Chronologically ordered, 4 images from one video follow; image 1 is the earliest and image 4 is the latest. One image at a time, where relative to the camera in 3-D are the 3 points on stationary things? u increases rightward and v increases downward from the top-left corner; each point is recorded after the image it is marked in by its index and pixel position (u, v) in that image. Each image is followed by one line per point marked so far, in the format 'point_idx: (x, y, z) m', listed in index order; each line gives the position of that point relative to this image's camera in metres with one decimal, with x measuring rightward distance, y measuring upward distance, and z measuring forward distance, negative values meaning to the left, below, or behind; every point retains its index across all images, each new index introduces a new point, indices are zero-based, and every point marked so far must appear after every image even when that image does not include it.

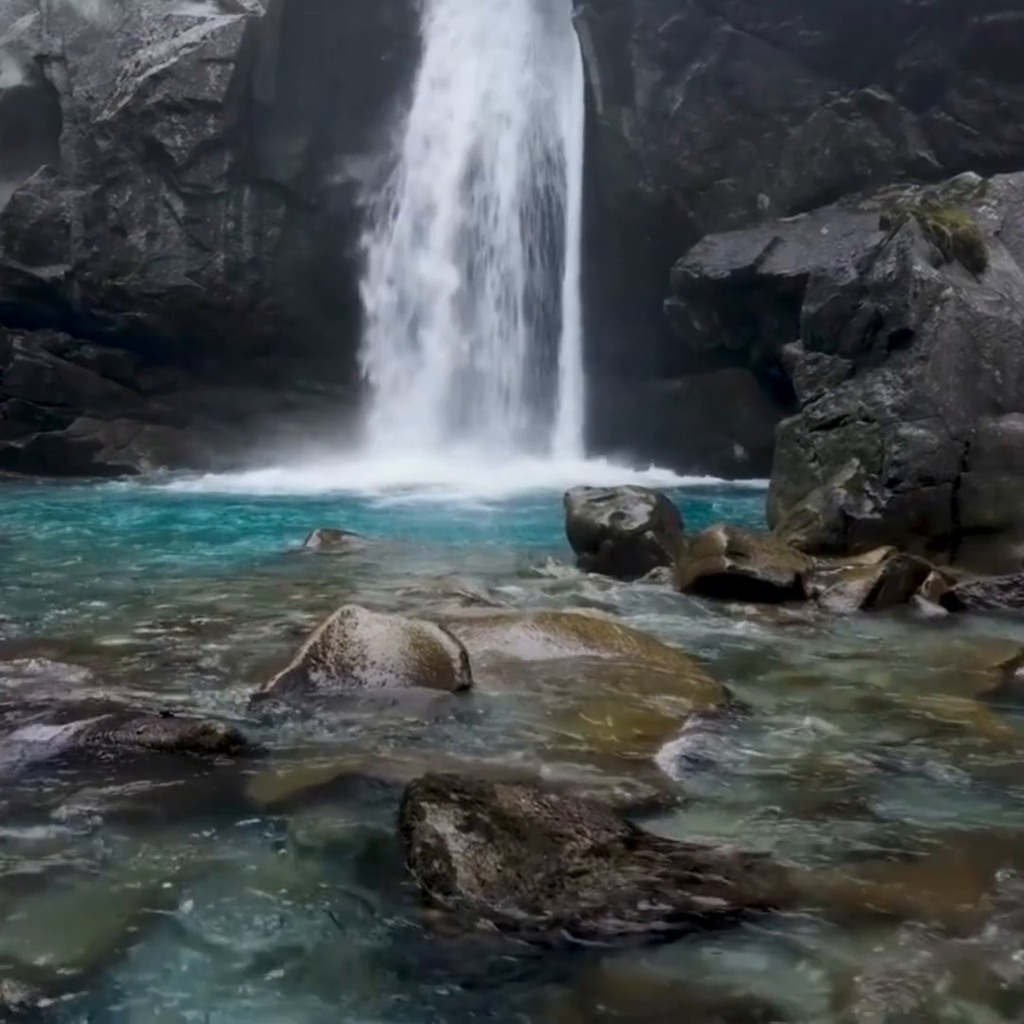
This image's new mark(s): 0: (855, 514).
0: (+3.7, 0.0, +13.0) m
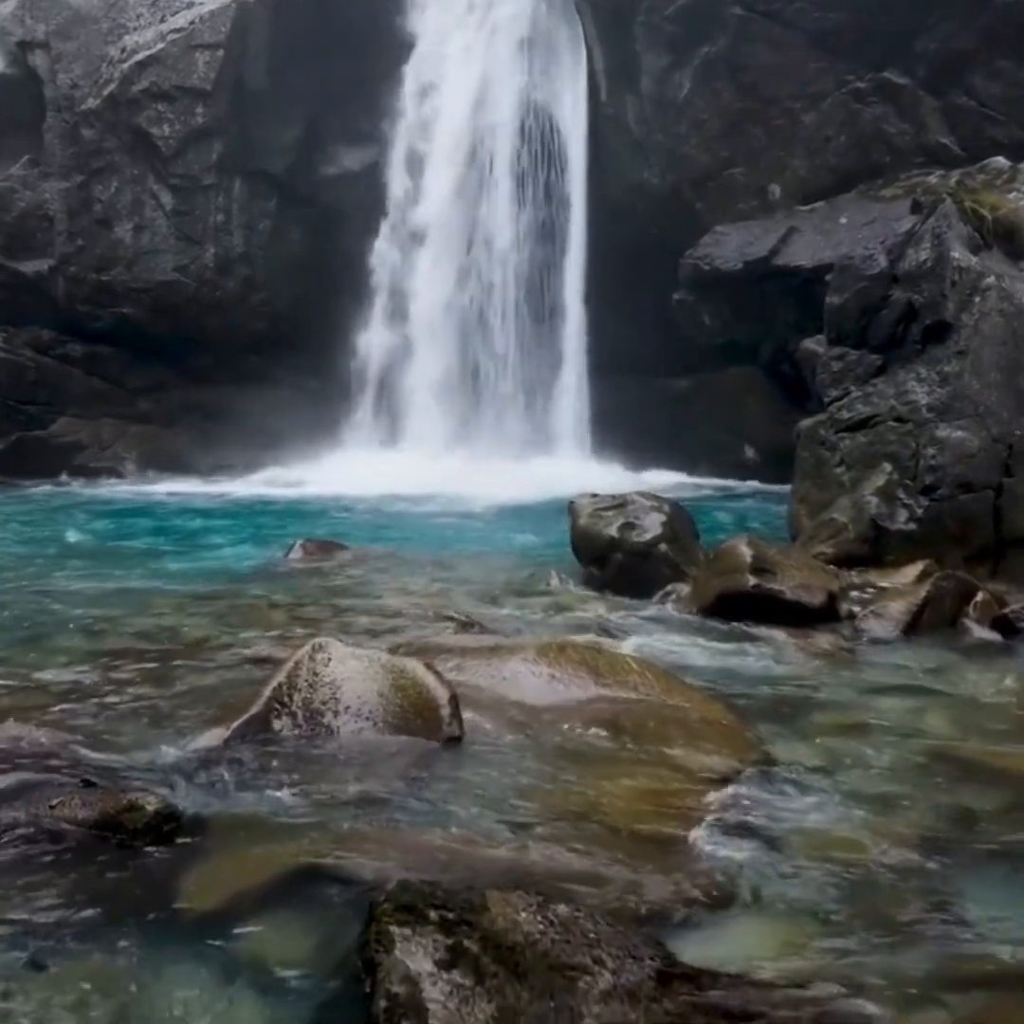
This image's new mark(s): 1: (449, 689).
0: (+3.7, -0.1, +11.9) m
1: (-0.3, -1.0, +6.7) m
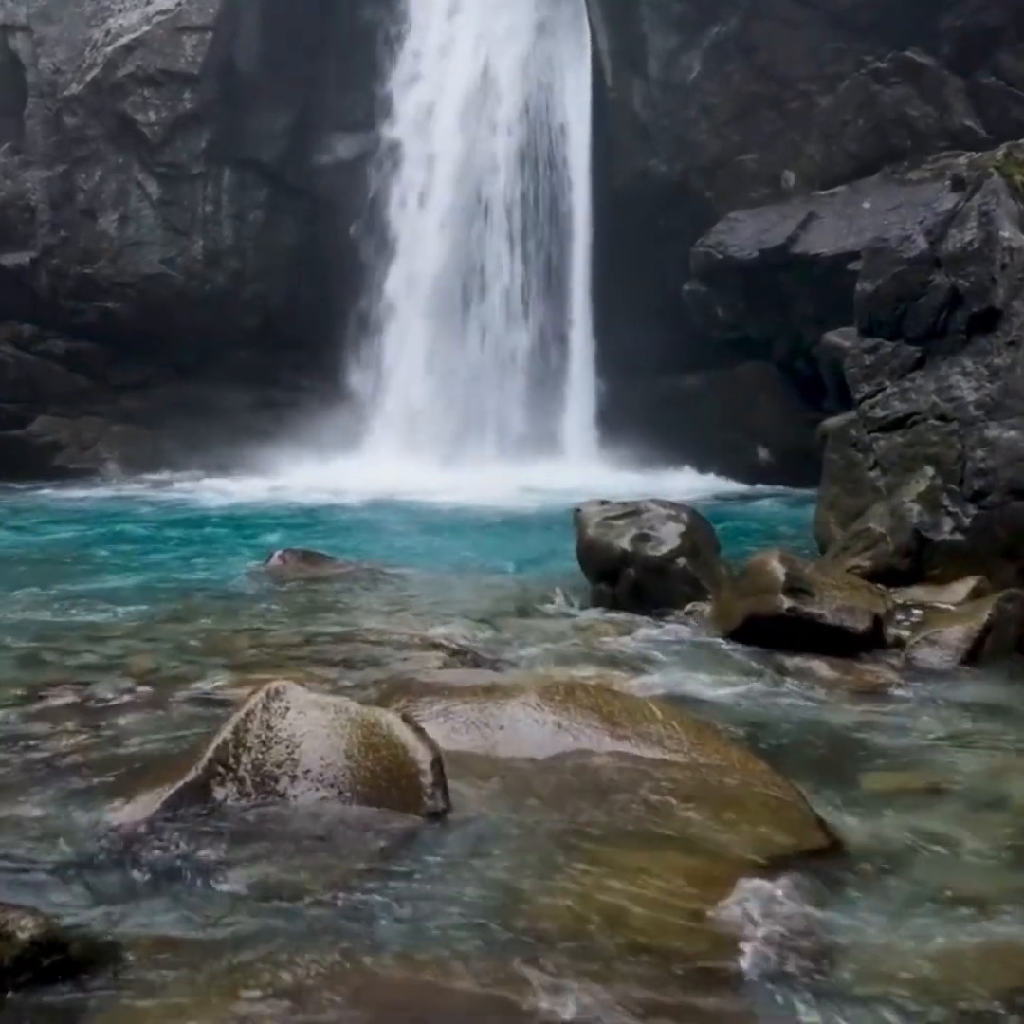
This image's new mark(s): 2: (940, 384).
0: (+3.7, -0.2, +10.6) m
1: (-0.4, -1.1, +5.4) m
2: (+4.1, +1.2, +11.6) m
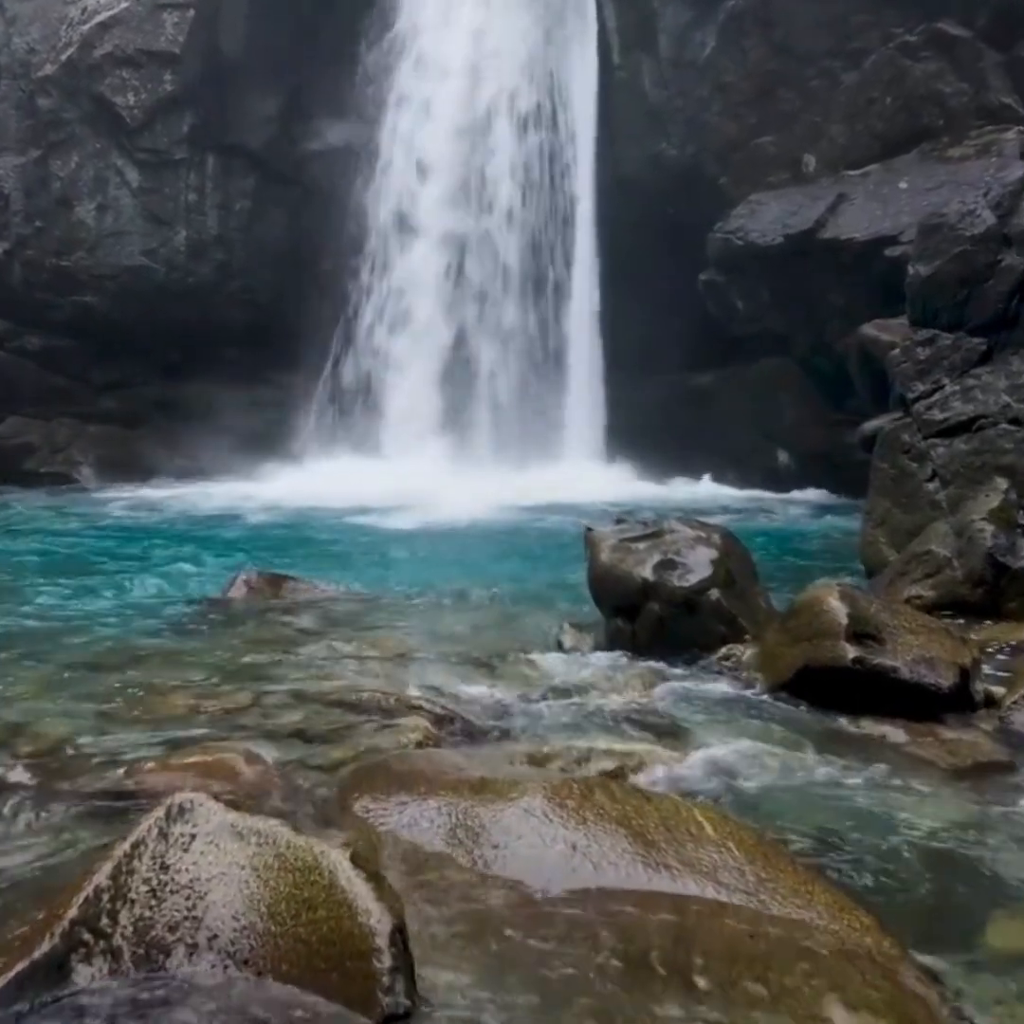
0: (+3.7, -0.4, +8.9) m
1: (-0.4, -1.2, +3.8) m
2: (+4.1, +1.1, +9.9) m
